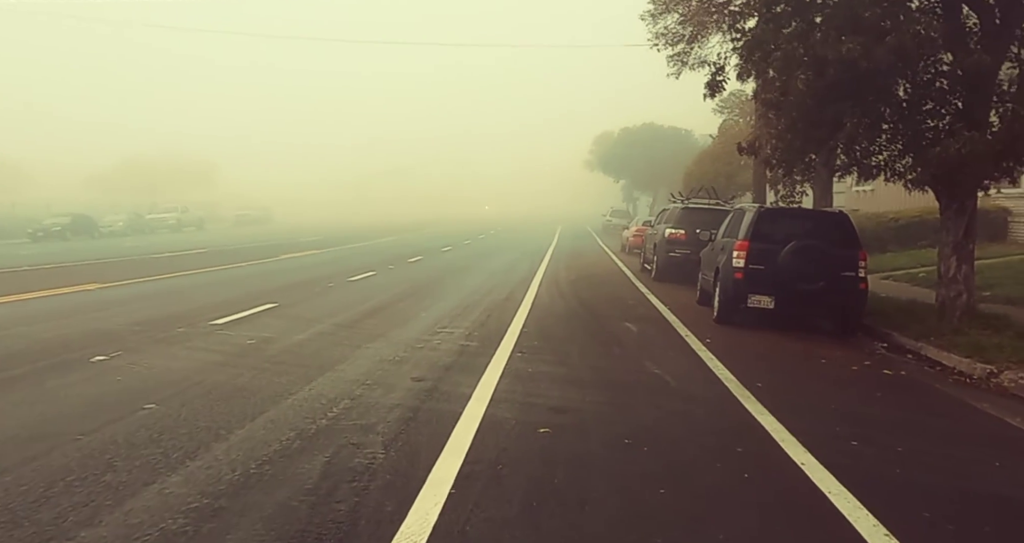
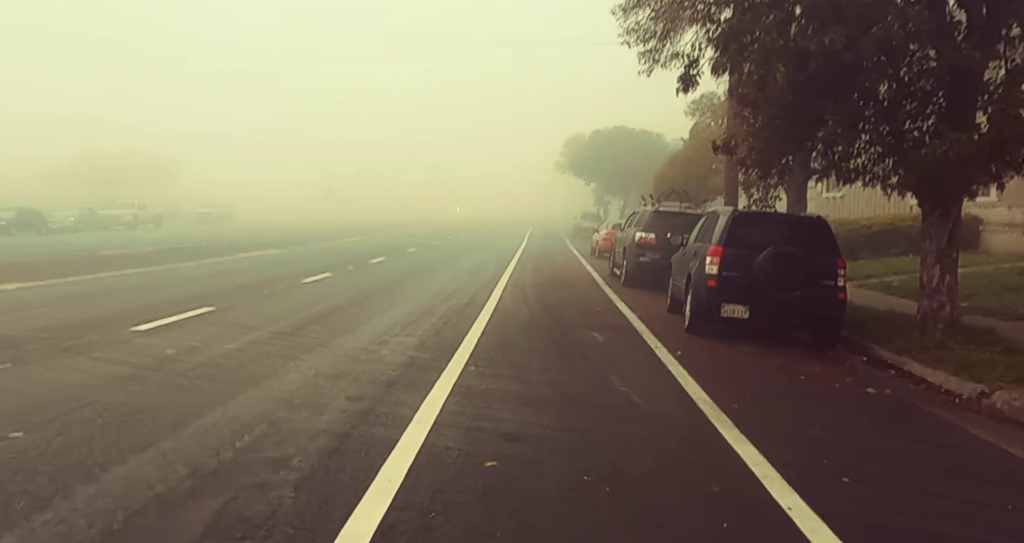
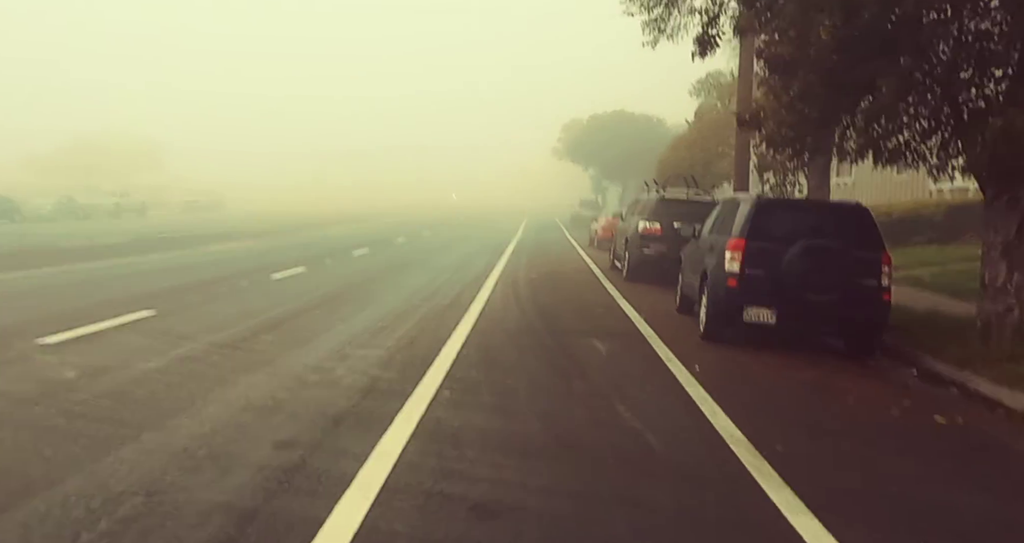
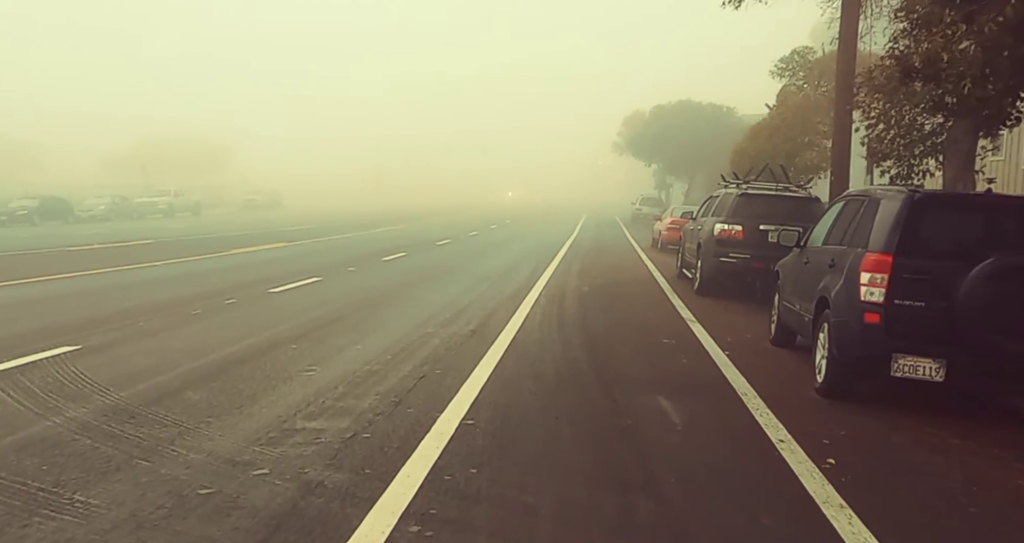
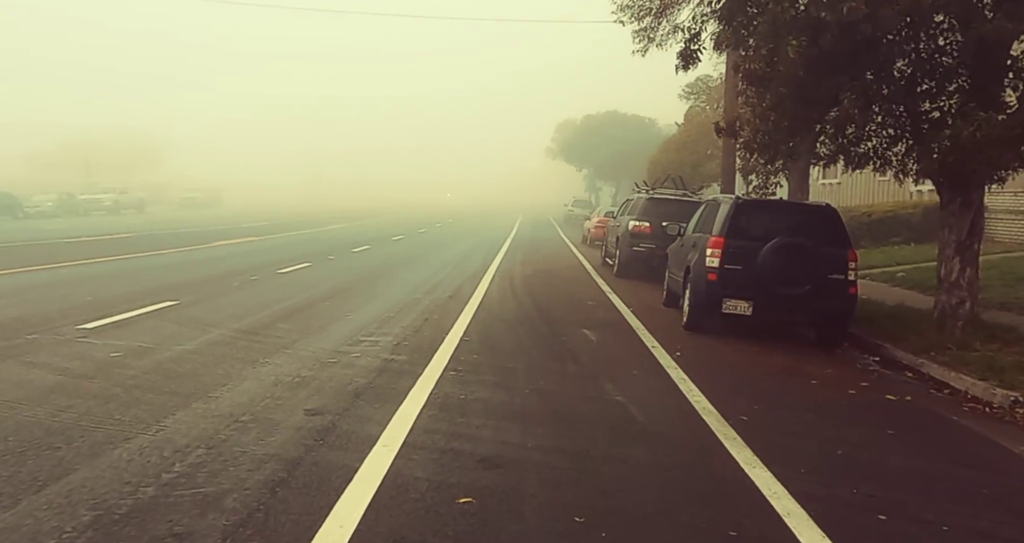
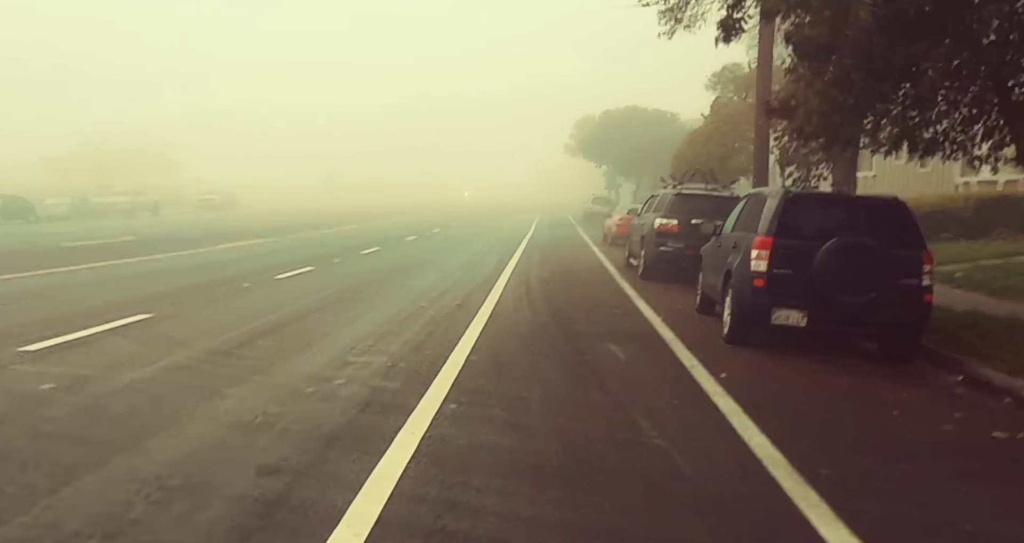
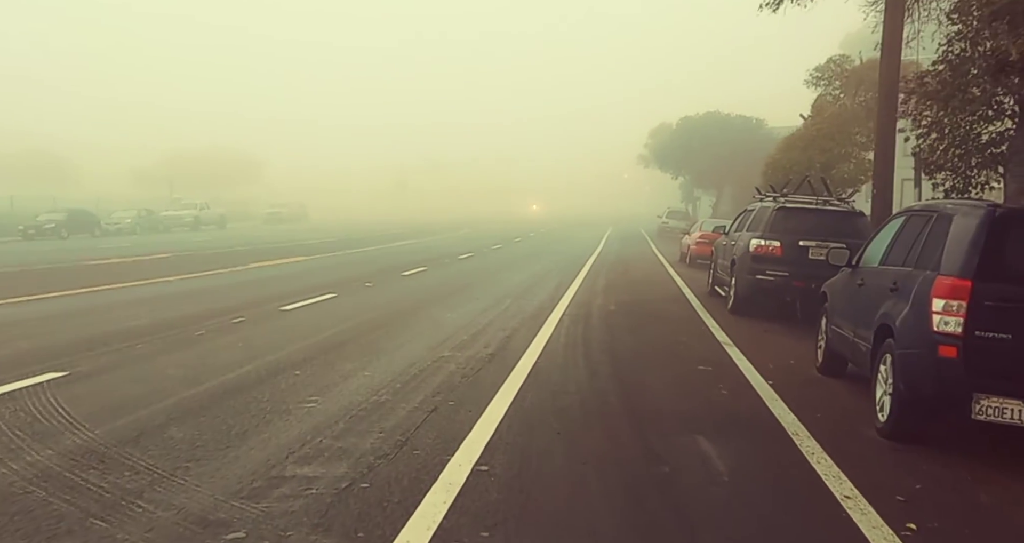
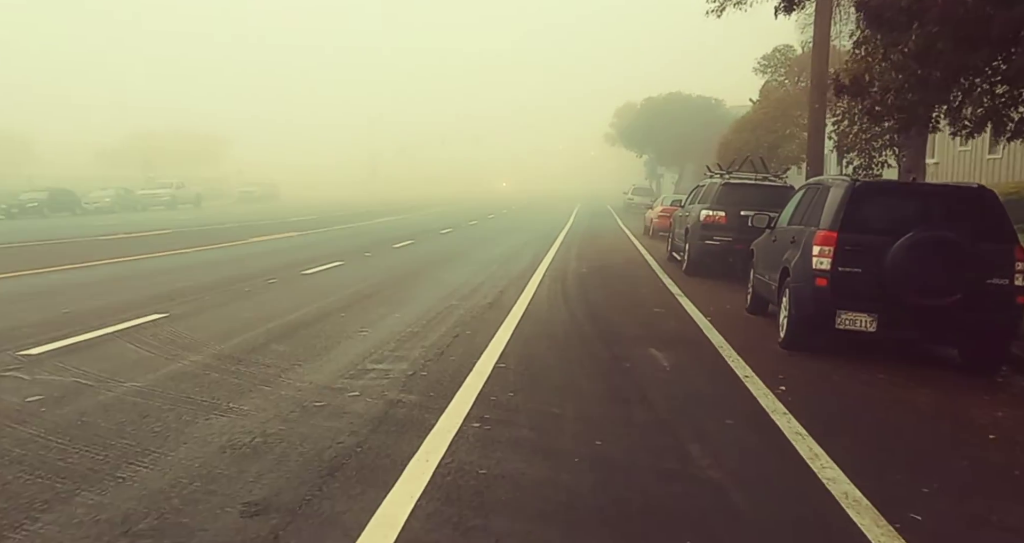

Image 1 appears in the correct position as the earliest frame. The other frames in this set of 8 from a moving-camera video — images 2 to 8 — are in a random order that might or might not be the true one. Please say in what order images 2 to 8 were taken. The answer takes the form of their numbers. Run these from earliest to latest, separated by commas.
2, 5, 3, 6, 8, 4, 7
